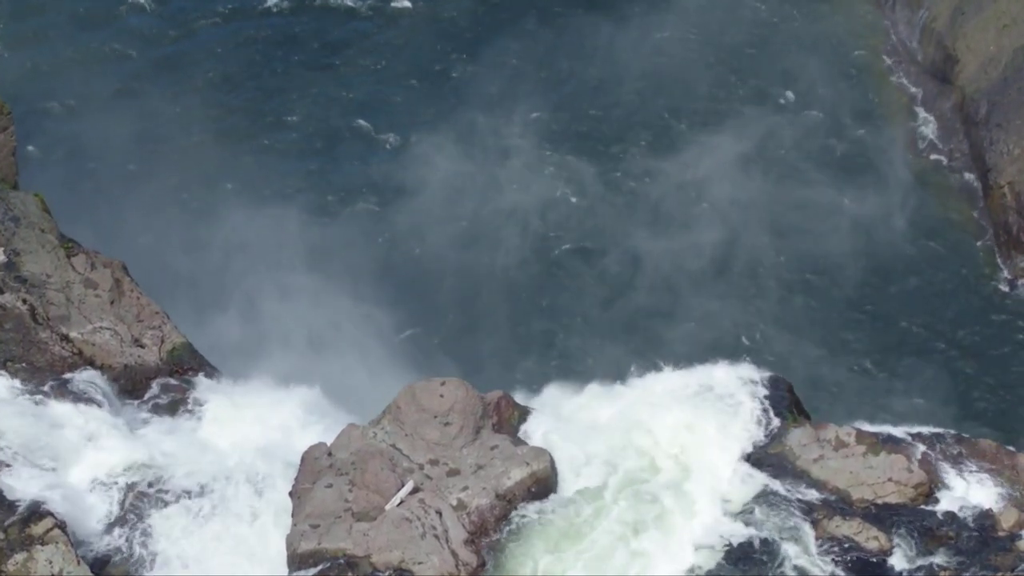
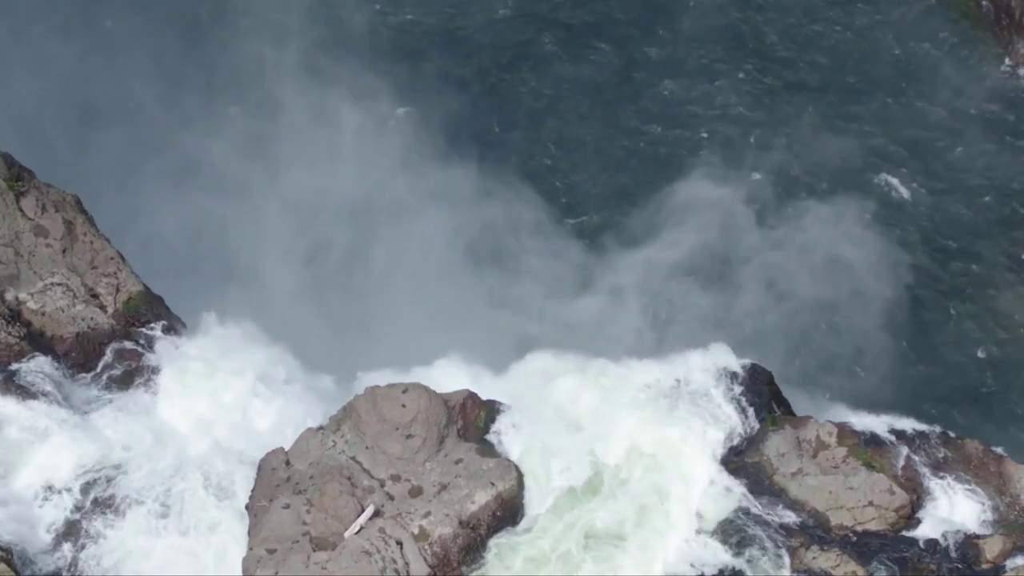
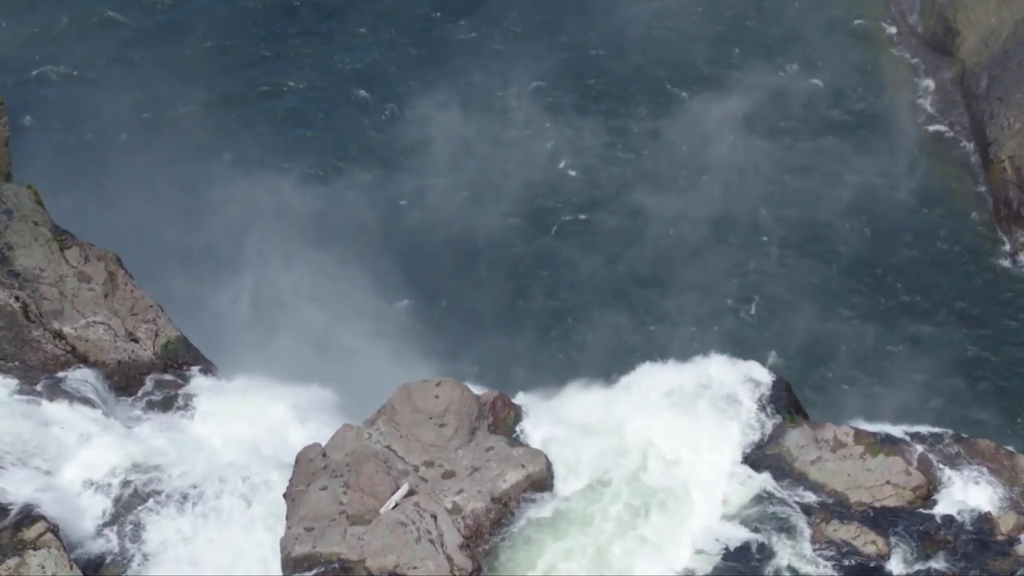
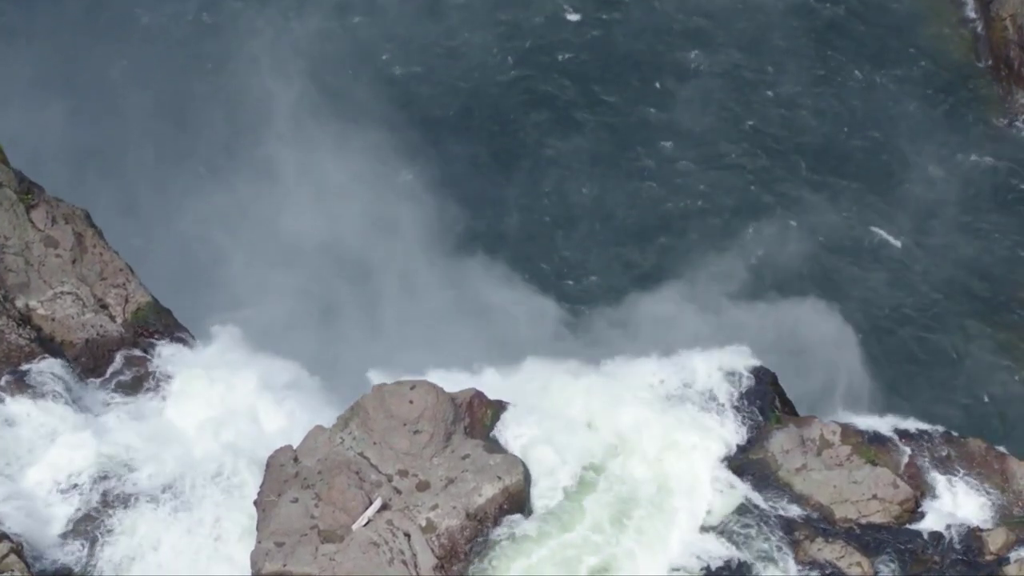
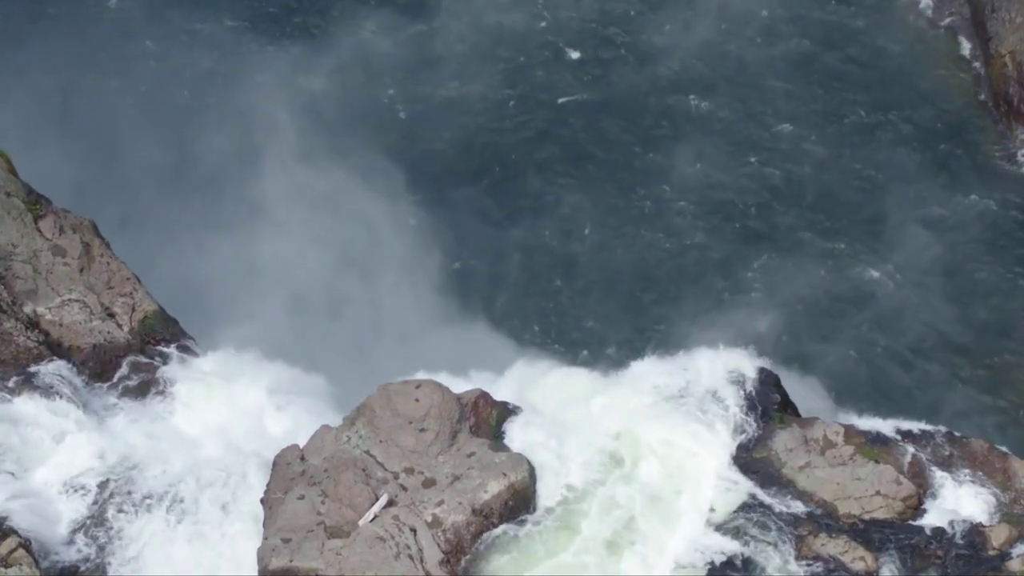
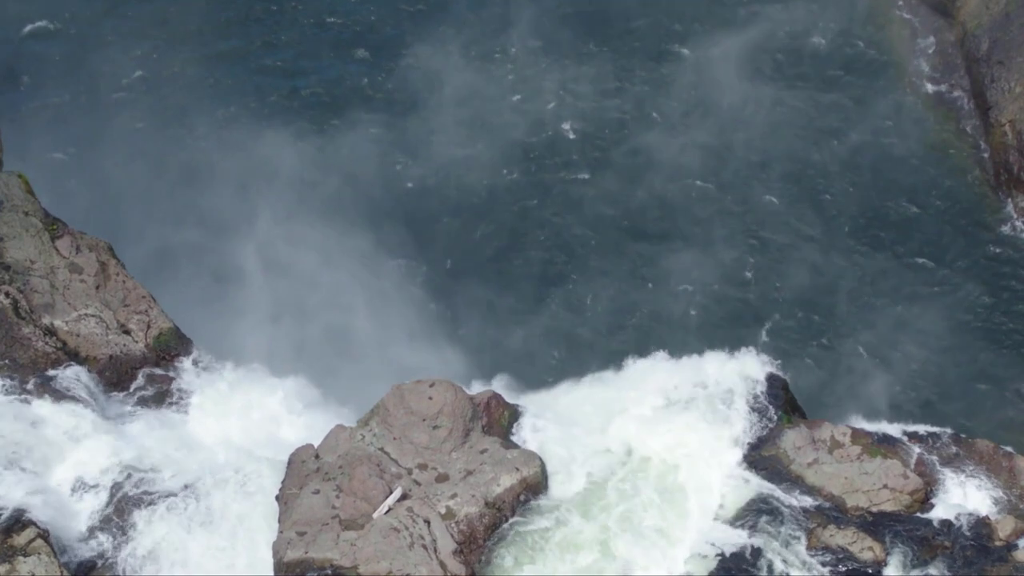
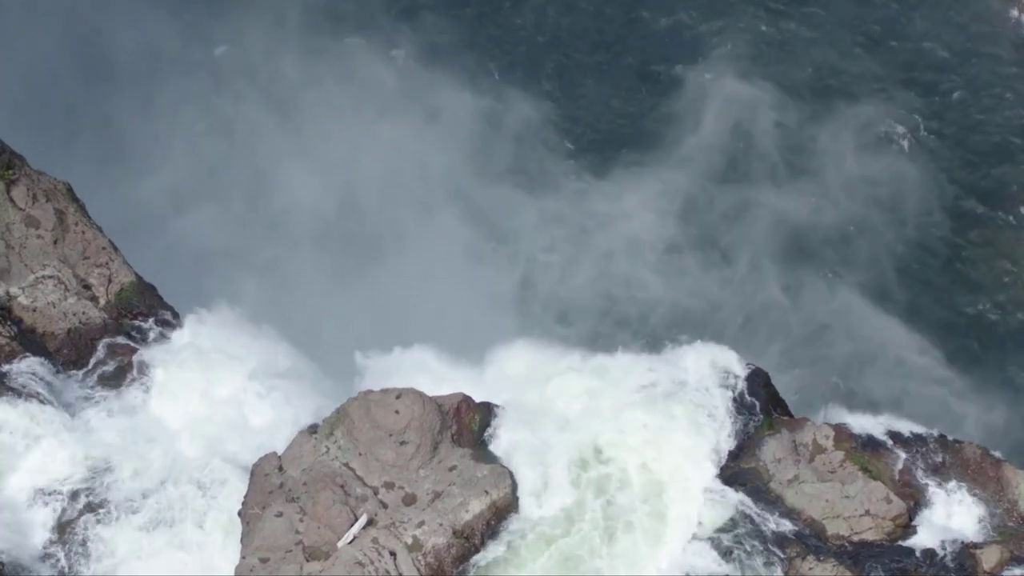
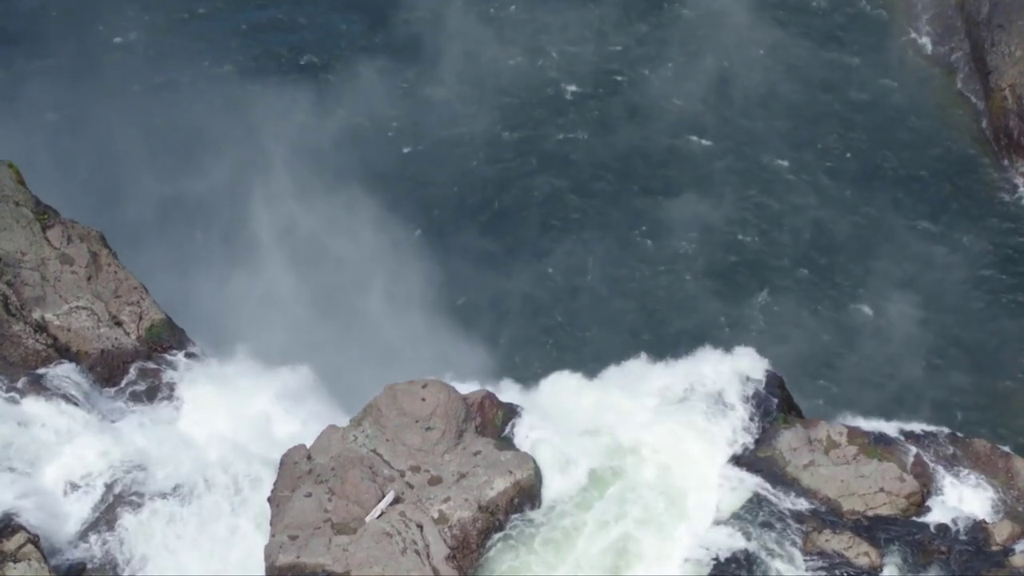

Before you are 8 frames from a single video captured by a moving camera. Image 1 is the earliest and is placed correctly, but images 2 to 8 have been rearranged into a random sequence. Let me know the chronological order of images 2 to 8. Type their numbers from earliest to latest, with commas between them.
3, 6, 8, 5, 4, 2, 7
